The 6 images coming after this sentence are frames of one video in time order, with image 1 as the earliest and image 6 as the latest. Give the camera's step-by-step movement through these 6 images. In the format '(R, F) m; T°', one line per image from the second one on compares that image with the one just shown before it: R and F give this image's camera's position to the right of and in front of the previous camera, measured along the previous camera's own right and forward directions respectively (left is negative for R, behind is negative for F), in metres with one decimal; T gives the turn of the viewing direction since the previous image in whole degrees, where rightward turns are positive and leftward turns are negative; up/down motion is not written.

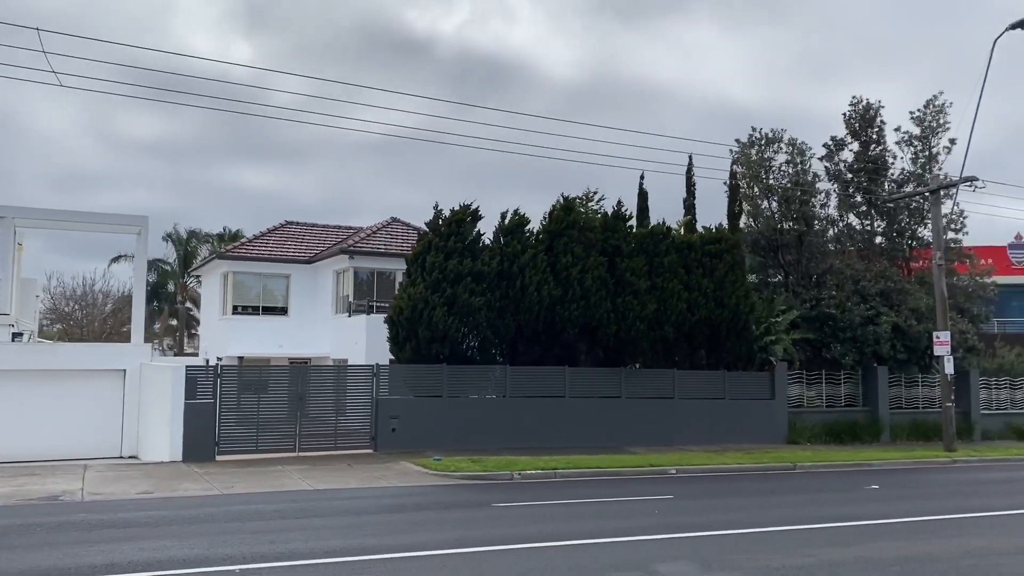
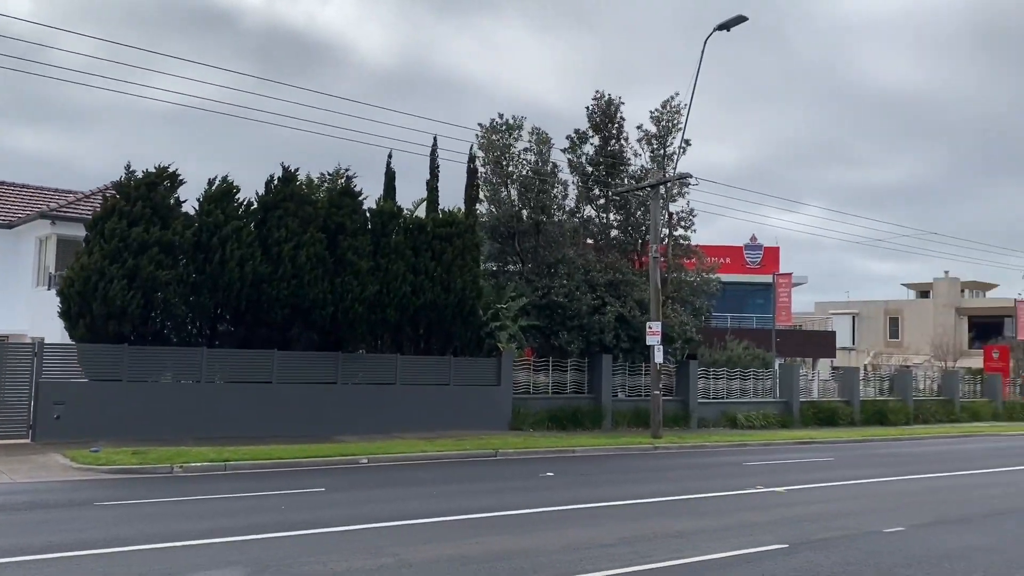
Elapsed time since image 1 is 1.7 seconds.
(+2.6, +0.9) m; +13°
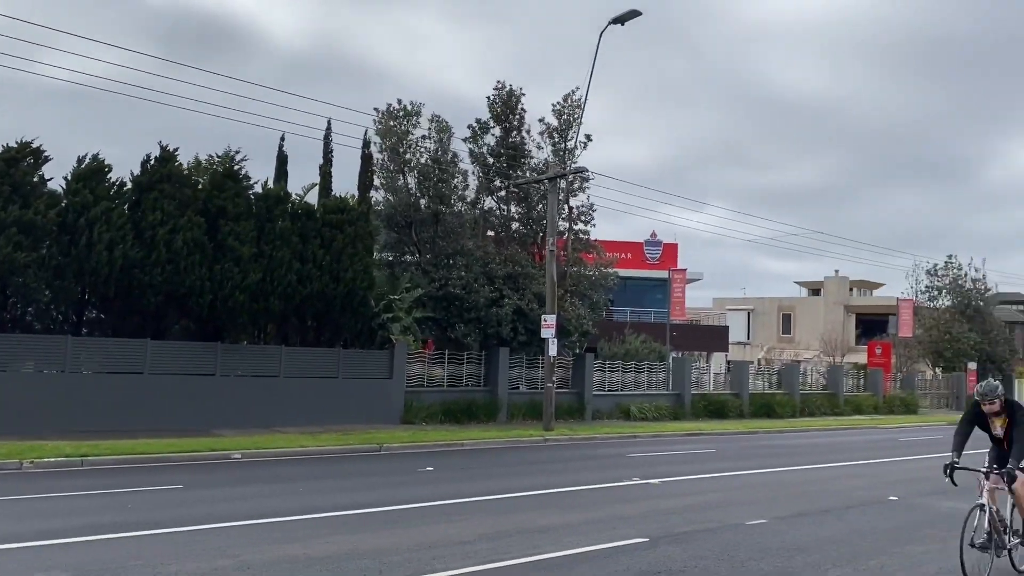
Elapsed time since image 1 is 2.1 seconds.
(+0.6, +0.4) m; +6°
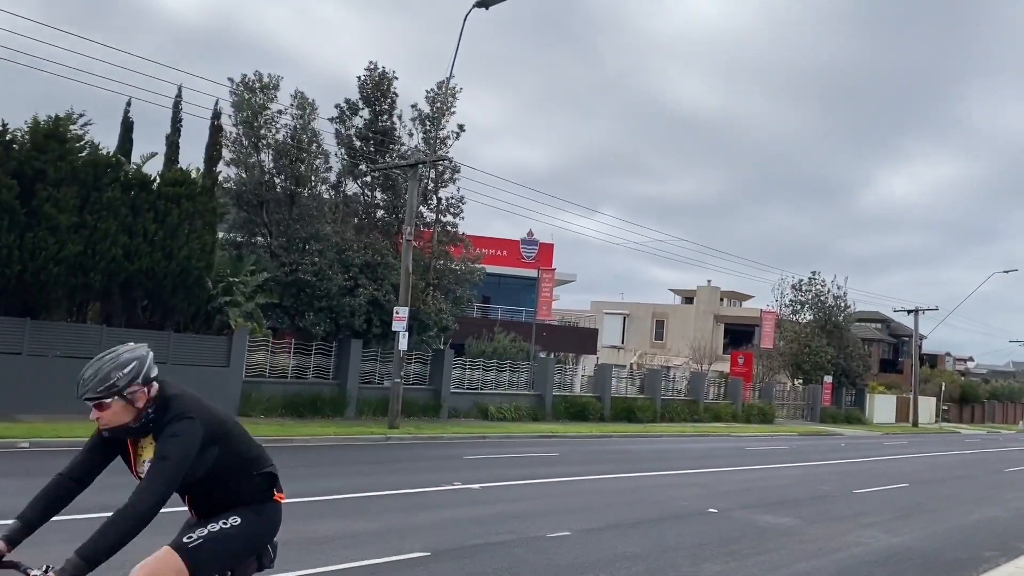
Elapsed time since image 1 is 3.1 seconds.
(+1.1, +0.9) m; +7°
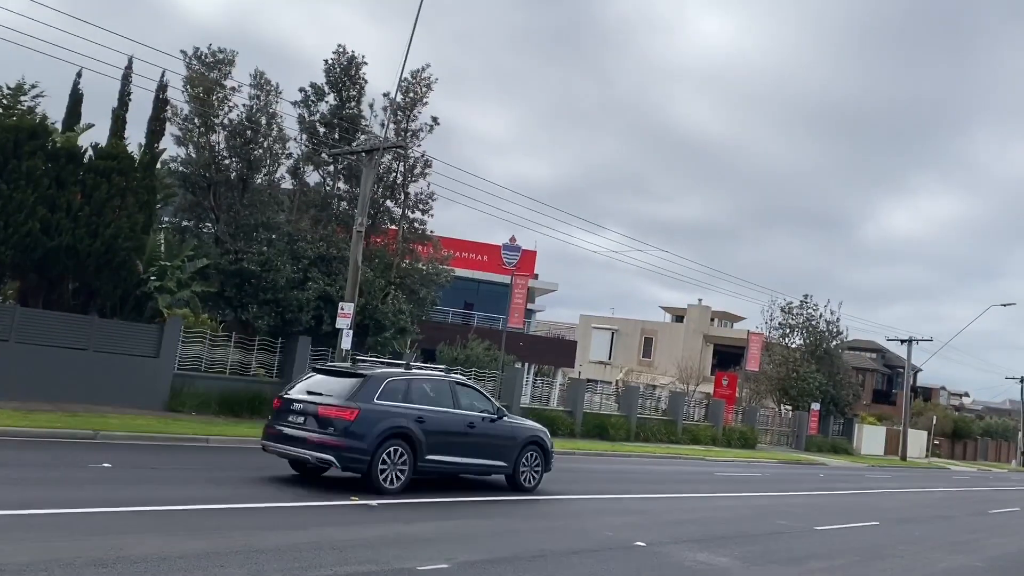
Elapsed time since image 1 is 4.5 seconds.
(+1.2, +1.7) m; 0°
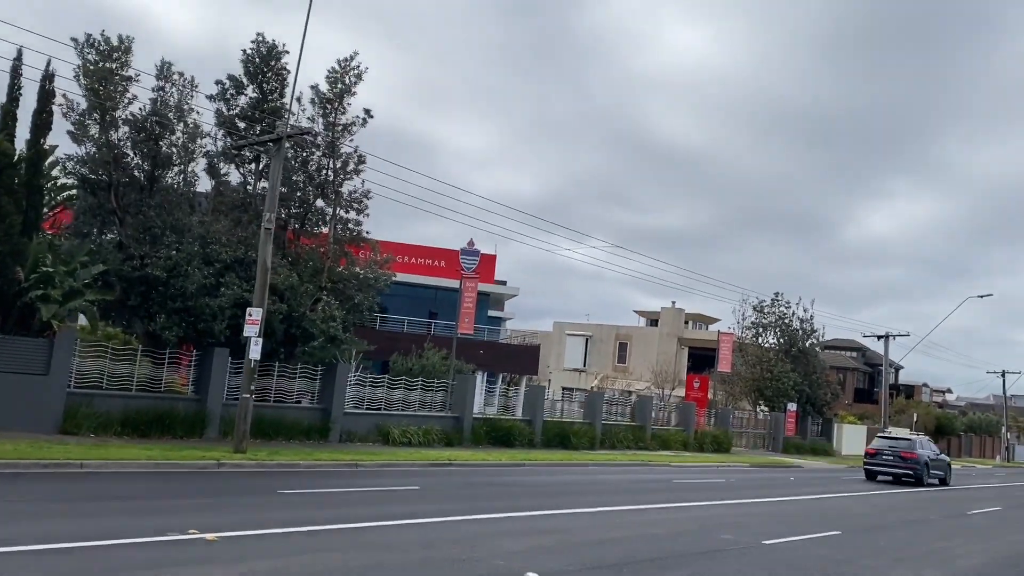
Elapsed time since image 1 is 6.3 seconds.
(+1.4, +2.0) m; +1°
